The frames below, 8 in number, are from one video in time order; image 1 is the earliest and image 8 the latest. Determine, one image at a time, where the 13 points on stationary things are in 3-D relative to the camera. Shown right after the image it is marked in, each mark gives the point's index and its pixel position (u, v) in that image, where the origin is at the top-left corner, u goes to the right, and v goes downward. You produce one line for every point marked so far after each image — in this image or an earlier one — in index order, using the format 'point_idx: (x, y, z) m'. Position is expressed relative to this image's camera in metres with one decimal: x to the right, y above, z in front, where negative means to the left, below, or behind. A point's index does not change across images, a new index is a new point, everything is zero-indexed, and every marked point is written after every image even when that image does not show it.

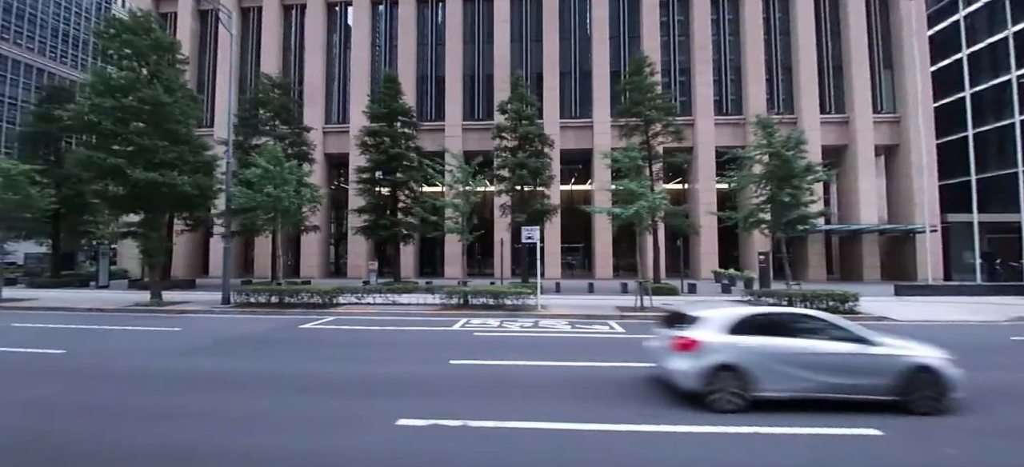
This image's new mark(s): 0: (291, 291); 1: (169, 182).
0: (-8.9, -2.3, +15.9) m
1: (-13.3, +2.0, +15.2) m
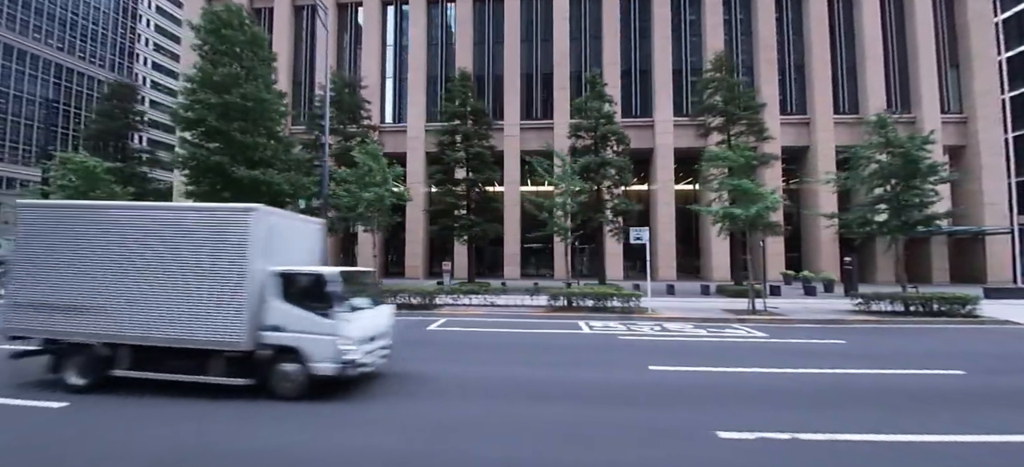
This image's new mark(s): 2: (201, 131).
0: (-4.8, -2.3, +15.5) m
1: (-9.2, +2.0, +14.8) m
2: (-11.8, +3.9, +14.7) m
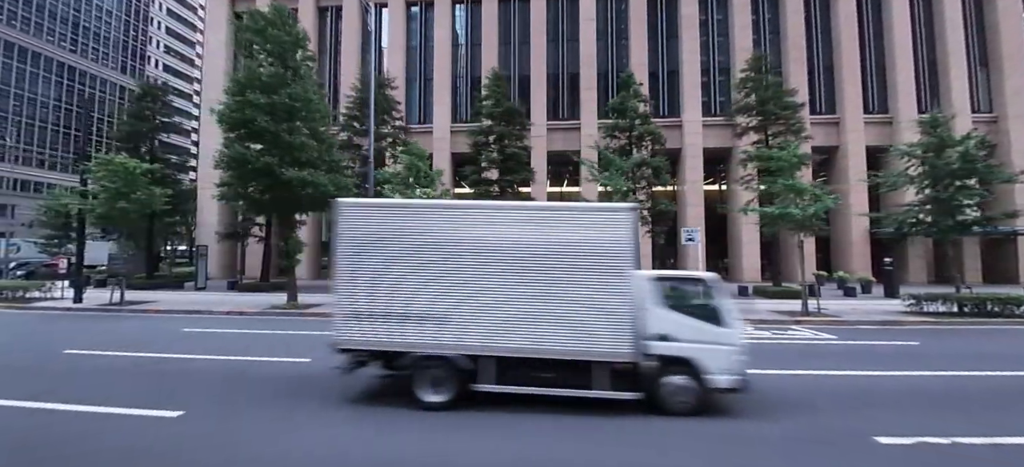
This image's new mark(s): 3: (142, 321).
0: (-2.9, -2.4, +15.3) m
1: (-7.4, +2.0, +14.7) m
2: (-9.9, +3.8, +14.6) m
3: (-13.1, -3.0, +13.5) m
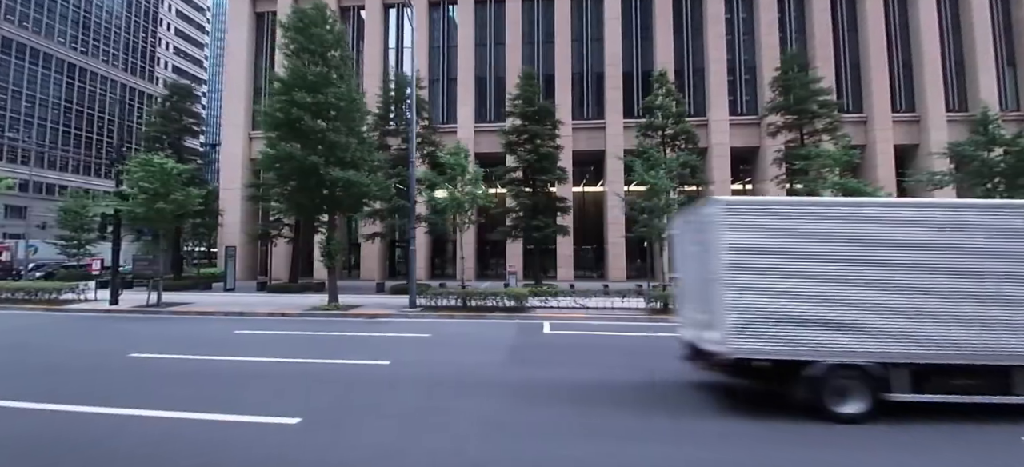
0: (-1.2, -2.4, +15.2) m
1: (-5.6, +2.0, +14.5) m
2: (-8.2, +3.8, +14.5) m
3: (-11.3, -3.1, +13.4) m
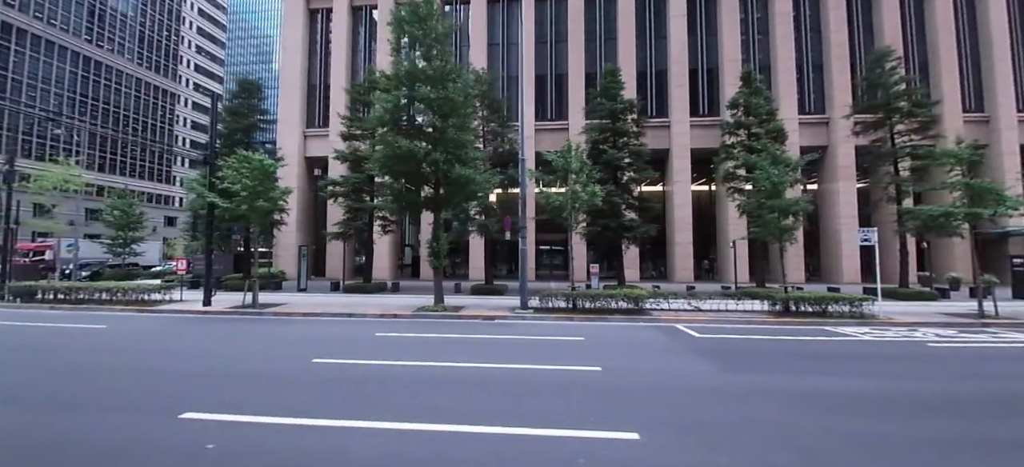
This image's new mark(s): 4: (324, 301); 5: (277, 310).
0: (+3.2, -2.4, +14.8) m
1: (-1.3, +2.0, +14.1) m
2: (-3.8, +3.8, +14.0) m
3: (-6.9, -3.0, +12.9) m
4: (-7.8, -2.9, +16.5) m
5: (-9.1, -3.0, +15.3) m
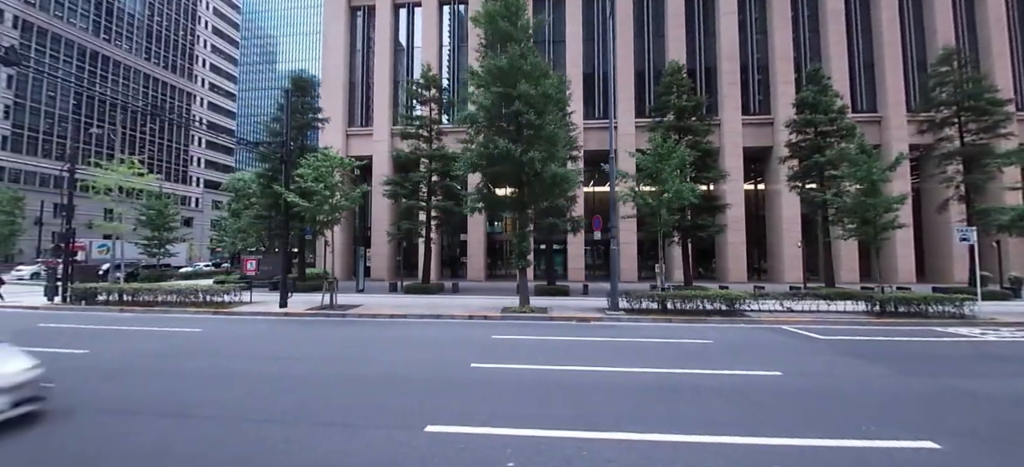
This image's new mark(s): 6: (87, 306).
0: (+6.5, -2.4, +14.5) m
1: (+2.1, +2.0, +13.8) m
2: (-0.5, +3.8, +13.7) m
3: (-3.6, -3.0, +12.6) m
4: (-4.5, -2.9, +16.1) m
5: (-5.7, -3.0, +14.9) m
6: (-18.4, -3.1, +16.9) m
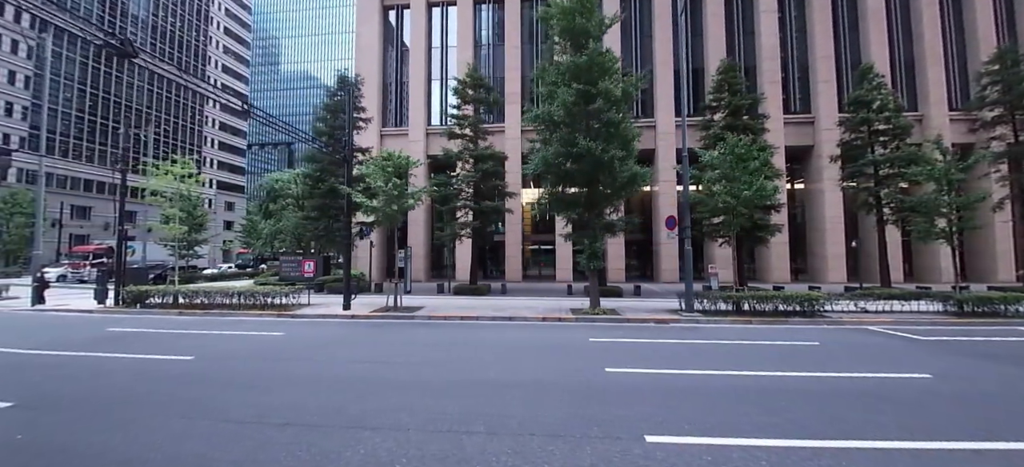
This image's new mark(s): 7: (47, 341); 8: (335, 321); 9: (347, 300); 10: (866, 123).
0: (+9.2, -2.3, +14.2) m
1: (+4.8, +2.0, +13.6) m
2: (+2.2, +3.8, +13.5) m
3: (-0.9, -3.0, +12.3) m
4: (-1.8, -2.9, +15.9) m
5: (-3.1, -3.0, +14.6) m
6: (-15.7, -3.2, +16.6) m
7: (-13.7, -3.2, +11.5) m
8: (-6.2, -3.1, +13.7) m
9: (-6.6, -2.7, +15.6) m
10: (+17.8, +5.6, +19.8) m
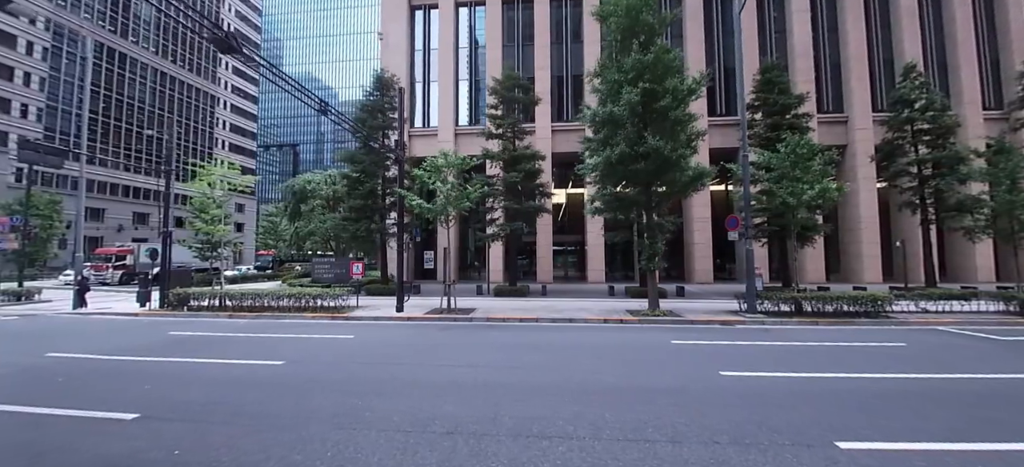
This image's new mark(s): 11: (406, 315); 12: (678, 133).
0: (+11.4, -2.3, +14.1) m
1: (+6.9, +2.0, +13.4) m
2: (+4.3, +3.8, +13.3) m
3: (+1.3, -3.1, +12.1) m
4: (+0.4, -2.9, +15.7) m
5: (-0.9, -3.0, +14.5) m
6: (-13.5, -3.3, +16.4) m
7: (-11.6, -3.2, +11.3) m
8: (-4.0, -3.1, +13.5) m
9: (-4.4, -2.7, +15.4) m
10: (+19.9, +5.6, +19.7) m
11: (-4.0, -3.1, +14.5) m
12: (+5.6, +3.4, +13.2) m
